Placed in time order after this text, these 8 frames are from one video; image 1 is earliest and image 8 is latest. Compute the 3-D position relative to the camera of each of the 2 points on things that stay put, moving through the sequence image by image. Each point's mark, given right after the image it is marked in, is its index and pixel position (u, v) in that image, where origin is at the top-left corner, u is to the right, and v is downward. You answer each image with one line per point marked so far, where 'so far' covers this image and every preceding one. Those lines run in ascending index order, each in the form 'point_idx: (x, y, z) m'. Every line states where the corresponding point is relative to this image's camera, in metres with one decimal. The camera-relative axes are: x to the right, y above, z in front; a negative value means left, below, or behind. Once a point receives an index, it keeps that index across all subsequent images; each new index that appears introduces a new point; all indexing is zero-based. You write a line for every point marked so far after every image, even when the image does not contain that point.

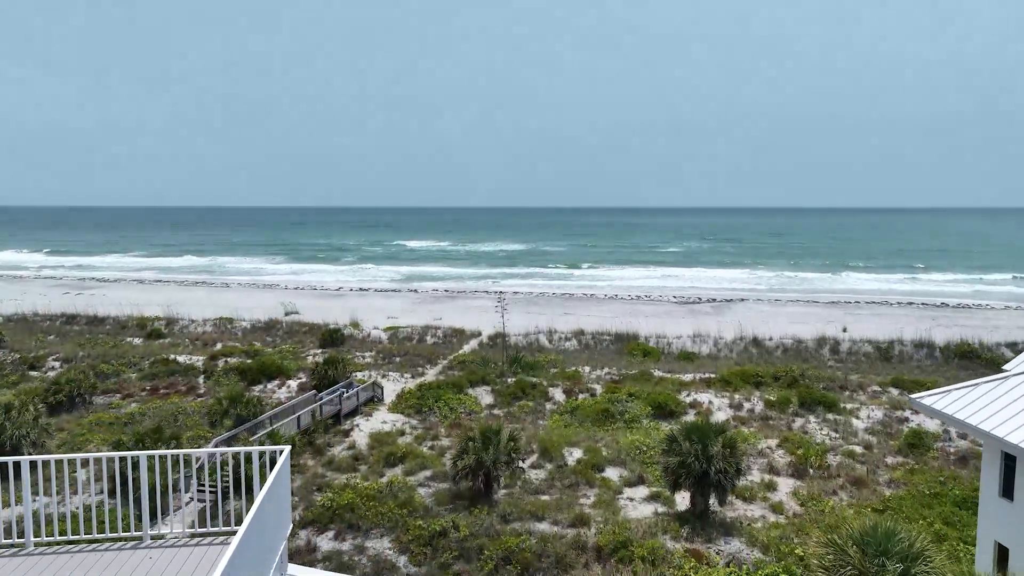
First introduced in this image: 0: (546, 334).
0: (+0.7, -1.0, +15.2) m
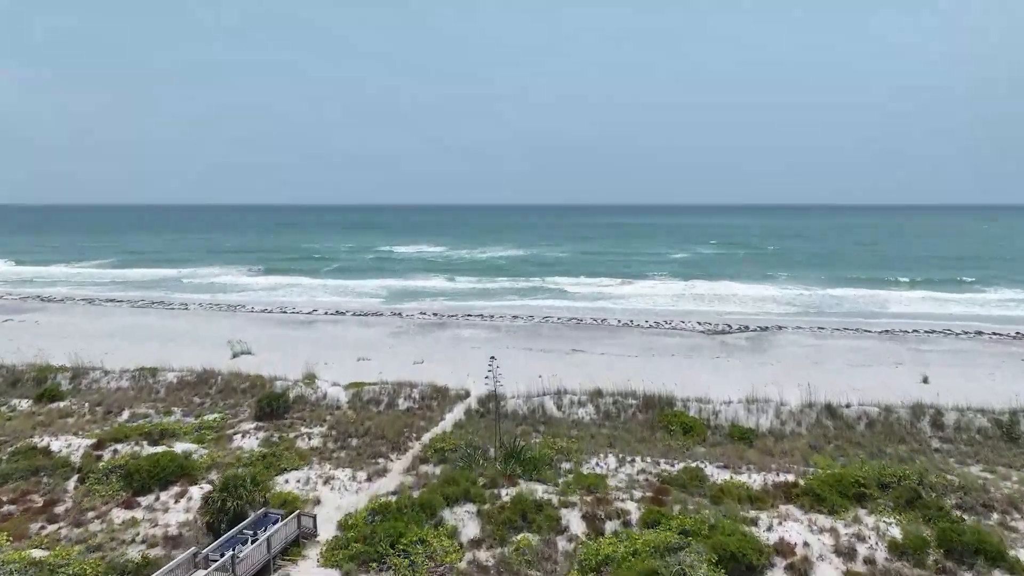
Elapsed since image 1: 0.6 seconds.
0: (+0.7, -1.8, +11.7) m
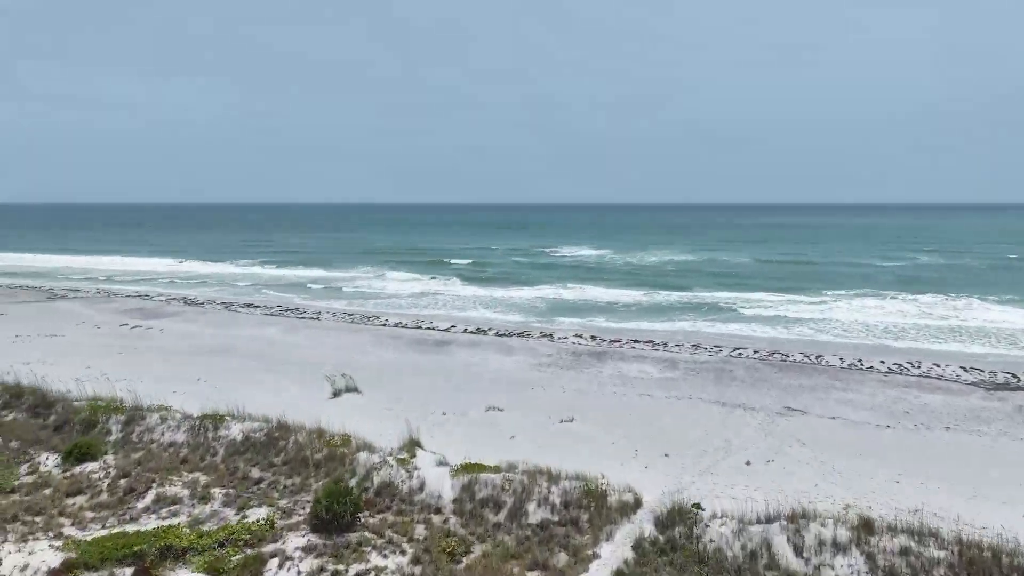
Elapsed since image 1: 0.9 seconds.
0: (+2.7, -2.3, +7.0) m
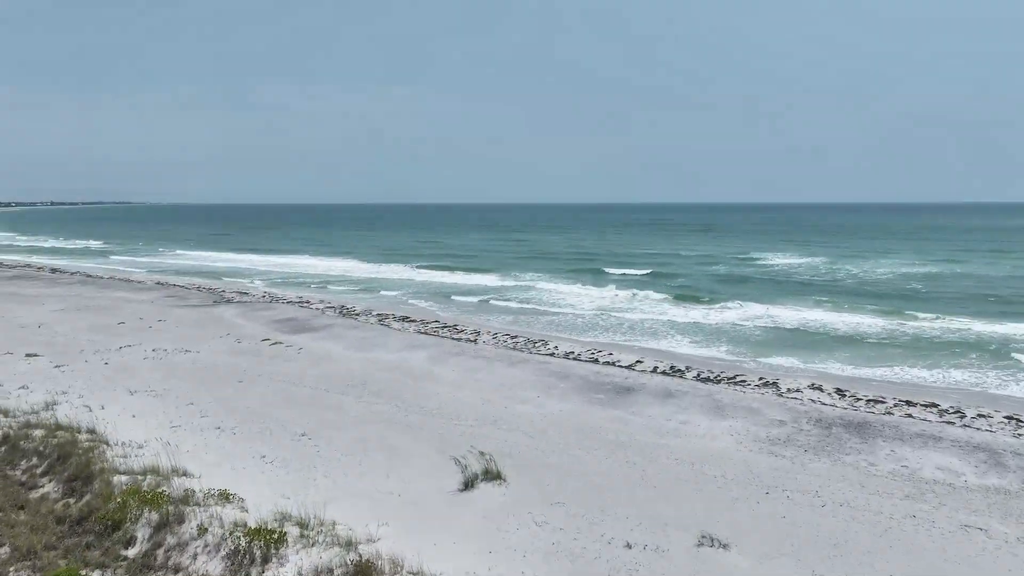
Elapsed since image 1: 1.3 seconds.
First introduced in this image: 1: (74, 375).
0: (+3.7, -2.9, +1.7) m
1: (-8.8, -1.8, +14.2) m
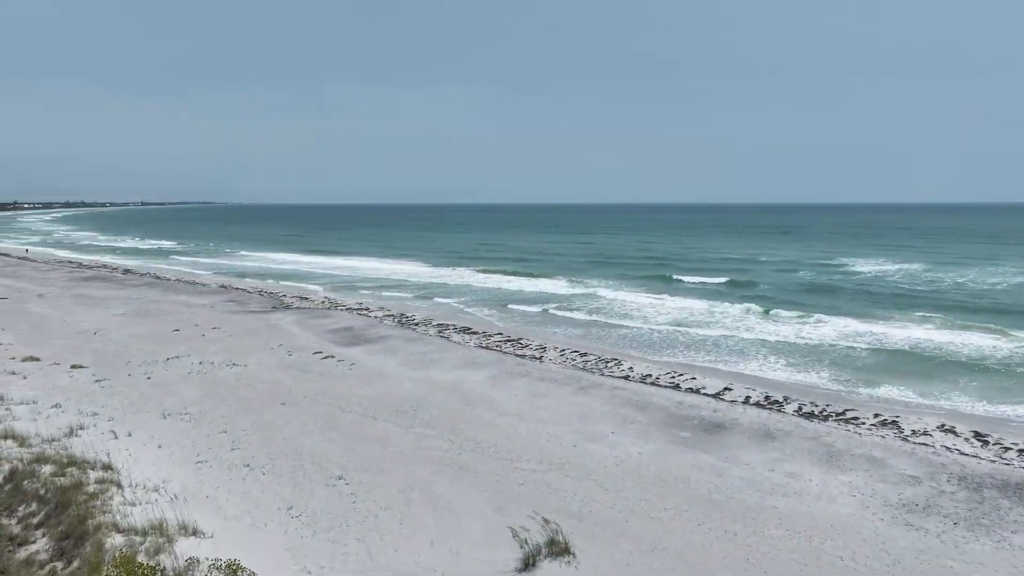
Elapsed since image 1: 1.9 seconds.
0: (+3.7, -3.2, -0.3) m
1: (-7.5, -2.0, +13.3) m
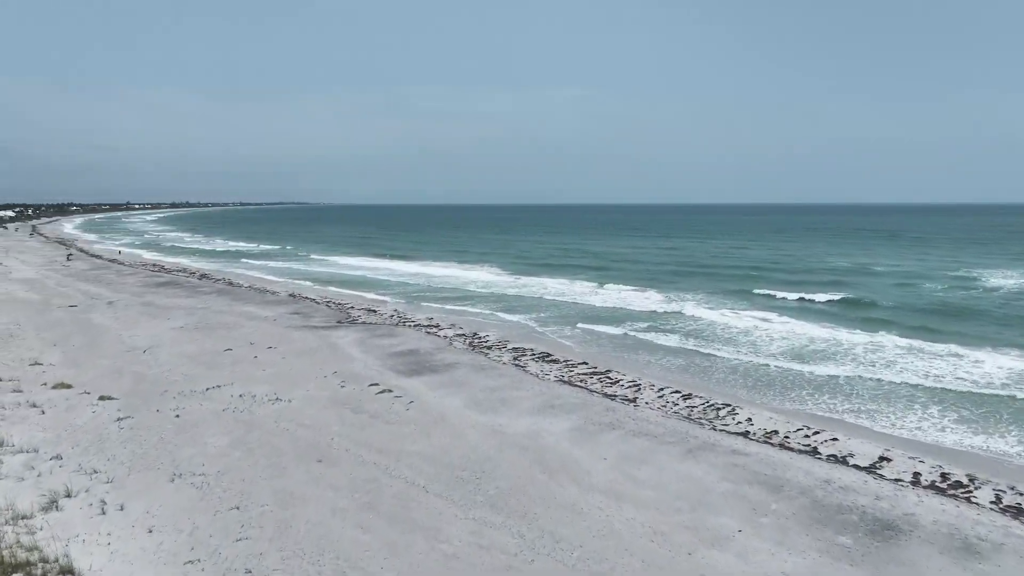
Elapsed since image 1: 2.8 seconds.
0: (+3.4, -3.8, -3.4) m
1: (-6.2, -2.4, +11.4) m
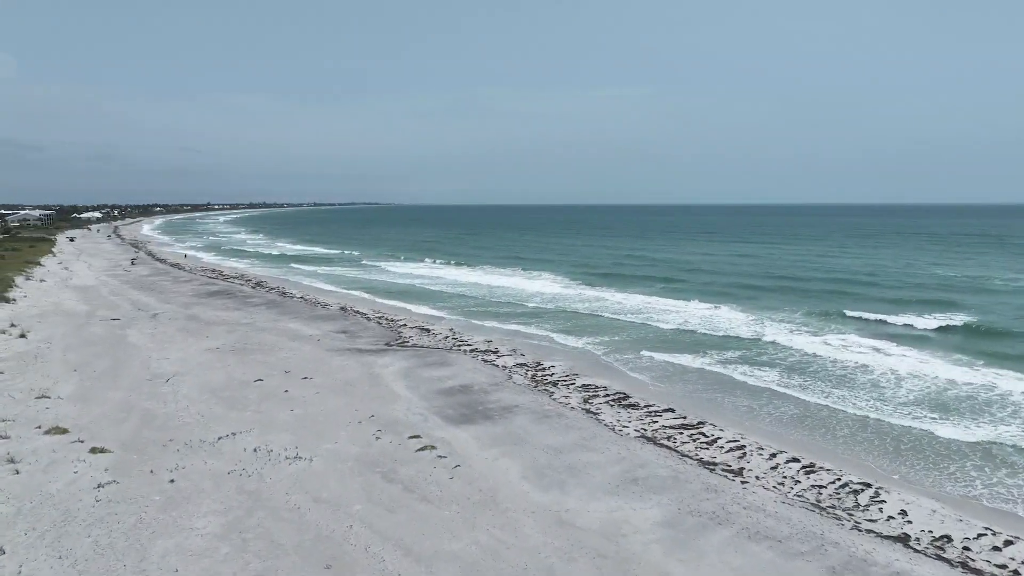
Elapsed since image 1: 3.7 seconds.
0: (+2.9, -4.4, -6.5) m
1: (-5.3, -2.9, +9.1) m
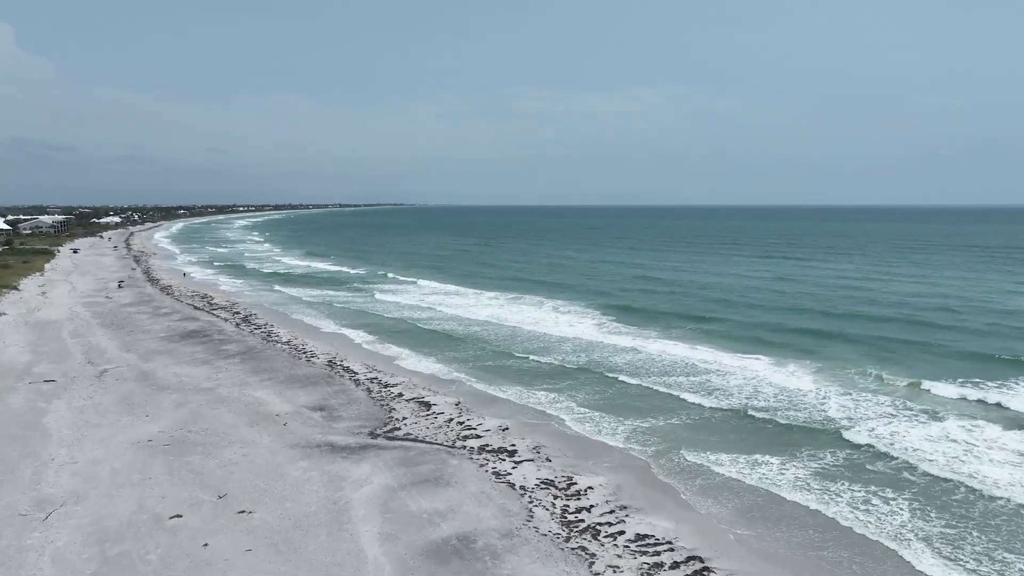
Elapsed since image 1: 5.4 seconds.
0: (+2.5, -6.1, -11.7) m
1: (-5.2, -4.5, +4.2) m
